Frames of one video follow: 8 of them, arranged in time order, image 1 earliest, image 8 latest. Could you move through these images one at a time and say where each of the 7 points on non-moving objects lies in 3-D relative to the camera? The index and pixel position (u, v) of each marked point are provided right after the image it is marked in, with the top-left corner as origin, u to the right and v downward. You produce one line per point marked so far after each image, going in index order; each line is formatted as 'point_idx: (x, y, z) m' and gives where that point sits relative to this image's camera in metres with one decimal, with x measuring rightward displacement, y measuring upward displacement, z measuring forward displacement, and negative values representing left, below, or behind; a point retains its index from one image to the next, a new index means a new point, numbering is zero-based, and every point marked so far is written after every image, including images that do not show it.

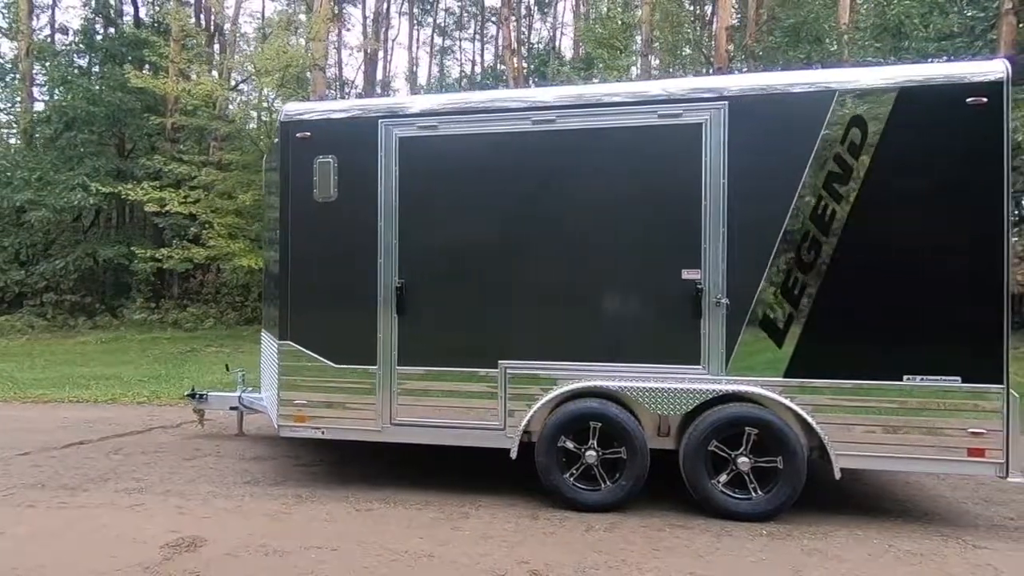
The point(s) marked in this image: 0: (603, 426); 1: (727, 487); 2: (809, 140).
0: (+0.6, -0.8, +4.8) m
1: (+1.3, -1.2, +4.7) m
2: (+1.8, +0.9, +4.7) m
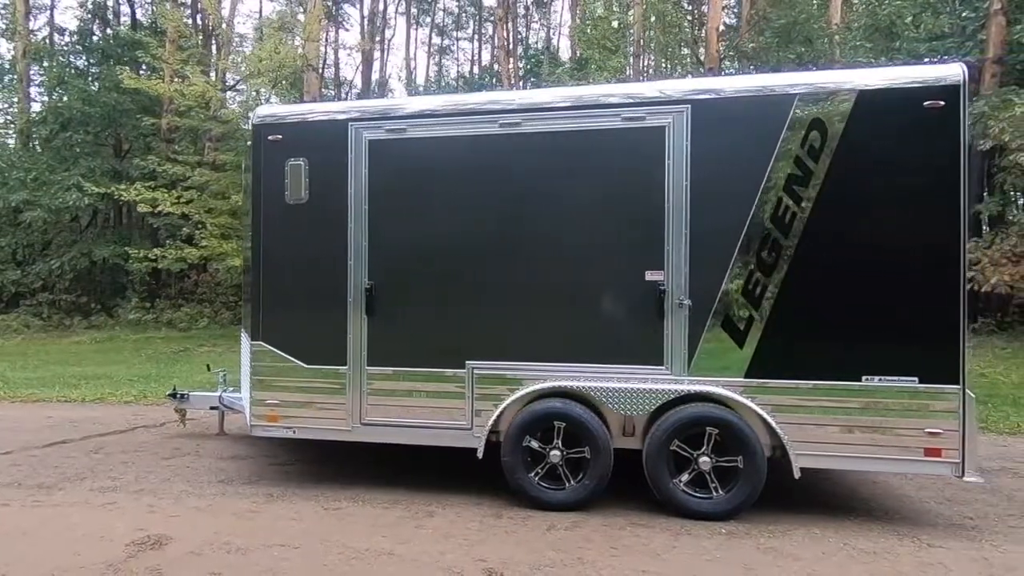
0: (+0.3, -0.9, +4.9) m
1: (+1.1, -1.2, +4.8) m
2: (+1.5, +0.9, +4.8) m
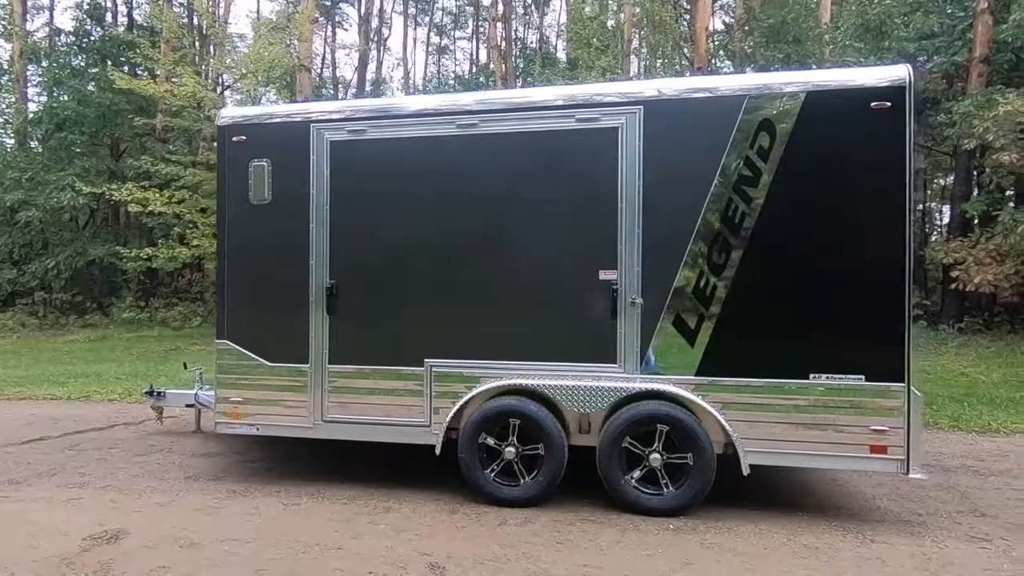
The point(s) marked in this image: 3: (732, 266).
0: (+0.1, -0.8, +4.9) m
1: (+0.8, -1.2, +4.9) m
2: (+1.3, +0.9, +4.8) m
3: (+1.3, +0.1, +4.8) m
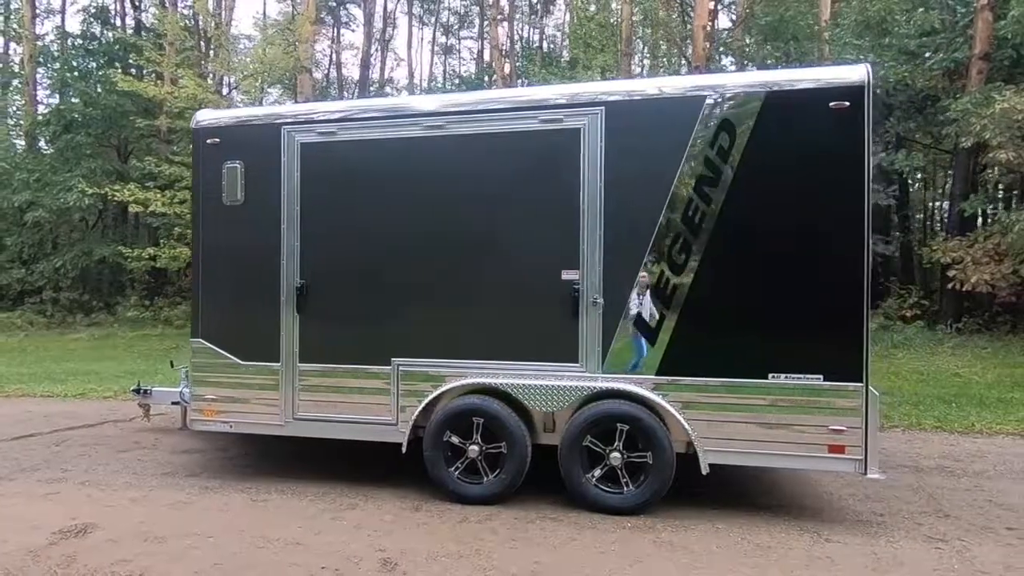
0: (-0.2, -0.8, +5.0) m
1: (+0.5, -1.2, +4.9) m
2: (+1.0, +0.9, +4.8) m
3: (+1.1, +0.1, +4.8) m
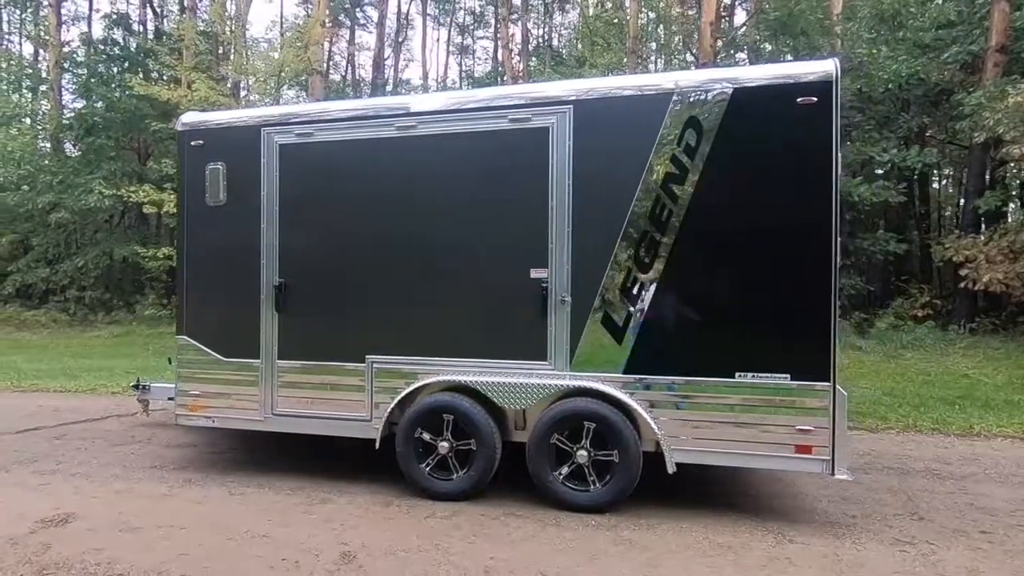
0: (-0.4, -0.8, +5.0) m
1: (+0.3, -1.2, +4.9) m
2: (+0.8, +0.9, +4.8) m
3: (+0.9, +0.1, +4.8) m
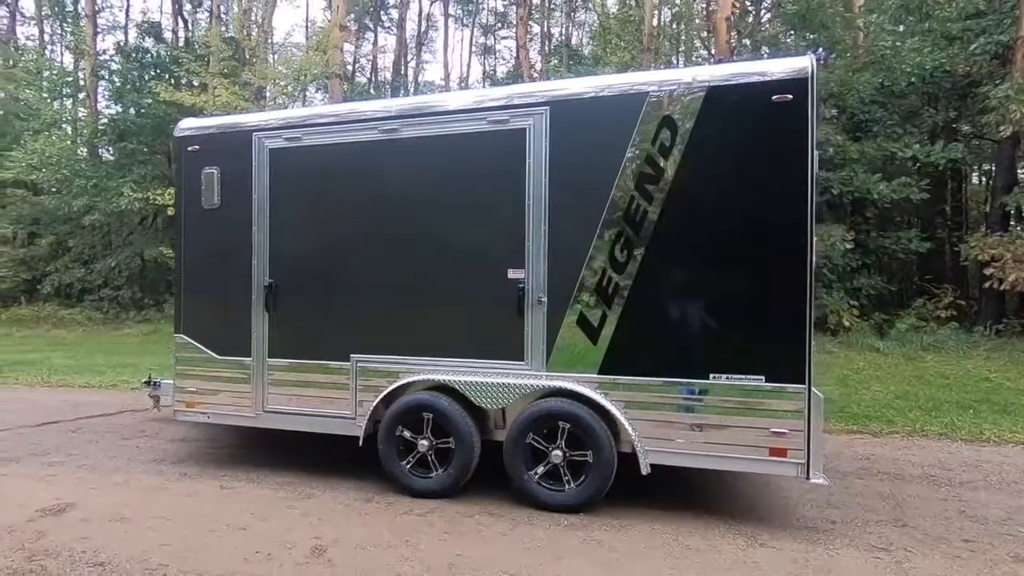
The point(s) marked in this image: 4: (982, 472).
0: (-0.5, -0.8, +5.1) m
1: (+0.2, -1.2, +4.9) m
2: (+0.7, +0.9, +4.8) m
3: (+0.7, +0.1, +4.8) m
4: (+3.5, -1.4, +5.9) m
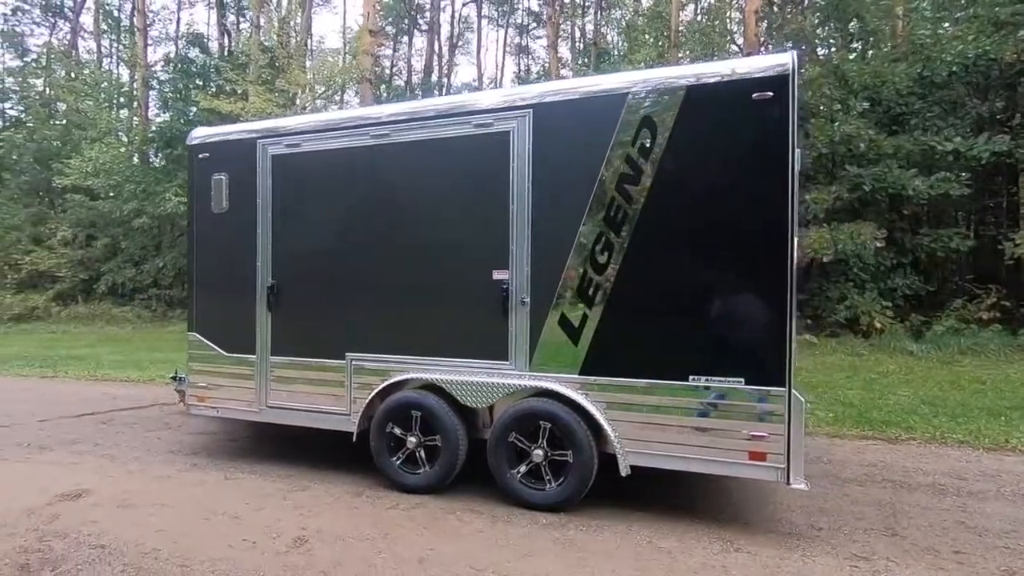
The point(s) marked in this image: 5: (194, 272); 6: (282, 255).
0: (-0.6, -0.8, +5.2) m
1: (+0.1, -1.2, +5.0) m
2: (+0.6, +0.9, +4.8) m
3: (+0.6, +0.1, +4.8) m
4: (+3.5, -1.4, +5.7) m
5: (-2.5, +0.1, +6.3) m
6: (-1.7, +0.3, +5.8) m
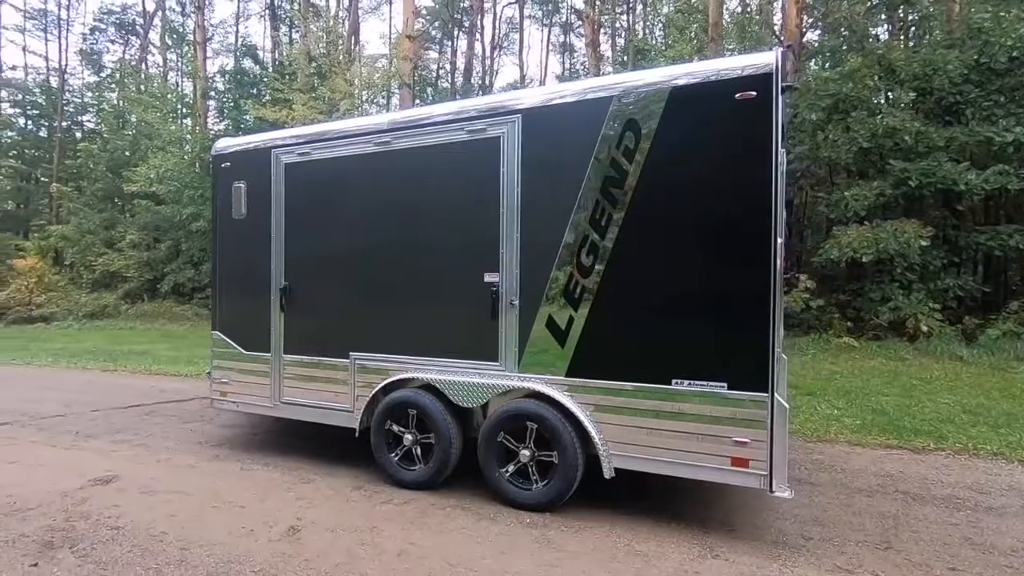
0: (-0.6, -0.8, +5.3) m
1: (0.0, -1.2, +5.0) m
2: (+0.5, +0.9, +4.8) m
3: (+0.5, +0.1, +4.8) m
4: (+3.5, -1.4, +5.4) m
5: (-2.4, +0.1, +6.6) m
6: (-1.6, +0.3, +6.1) m
